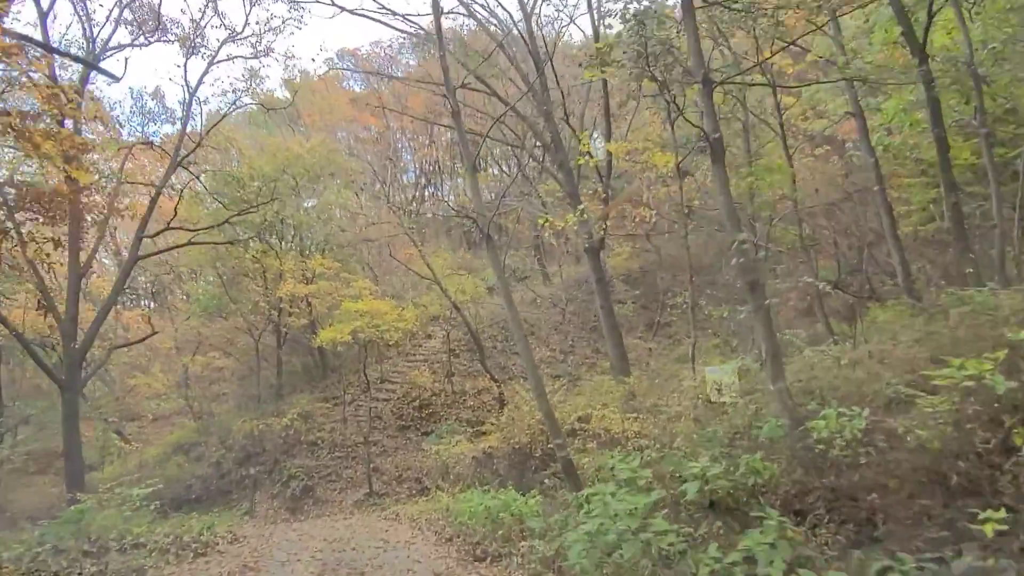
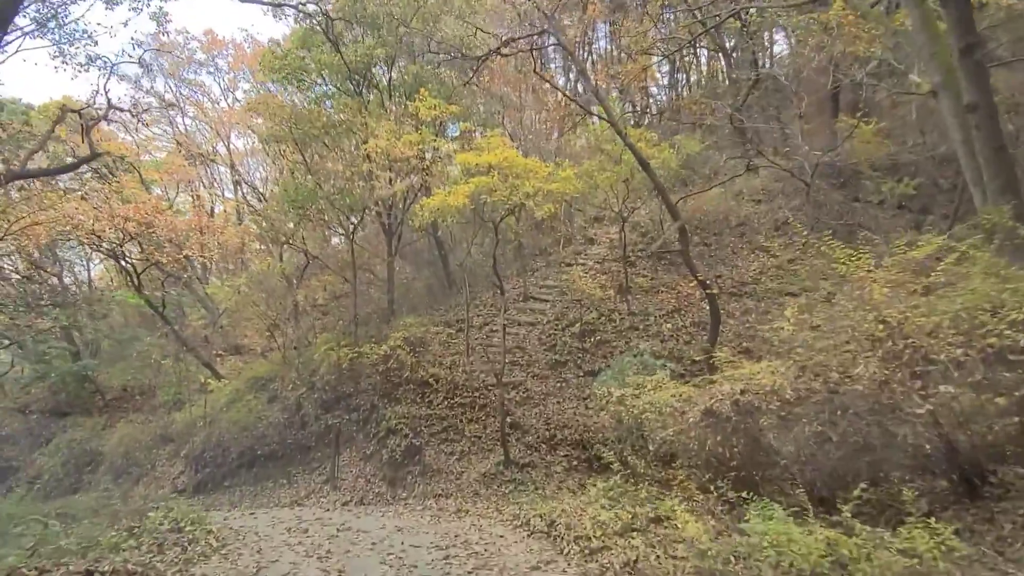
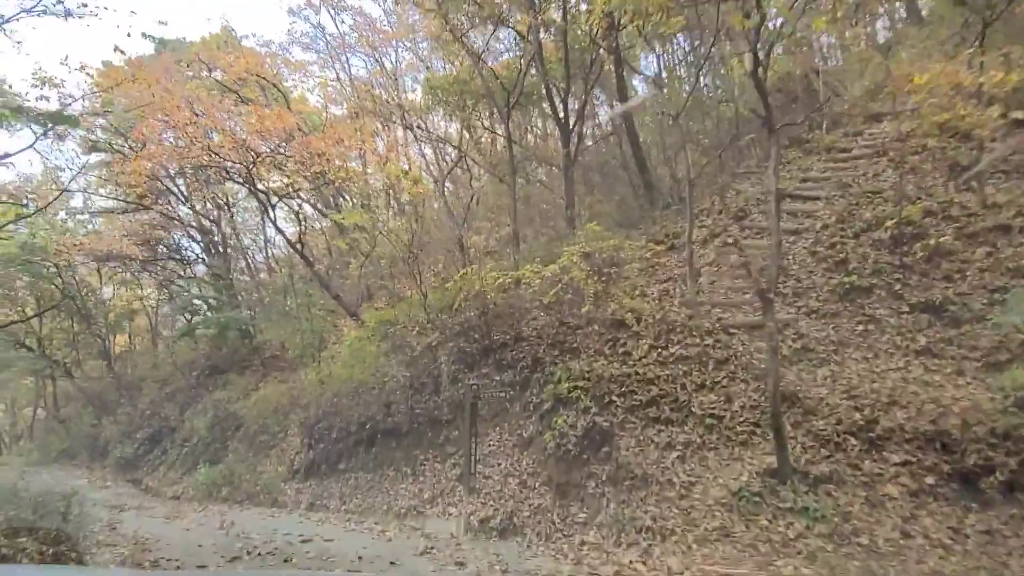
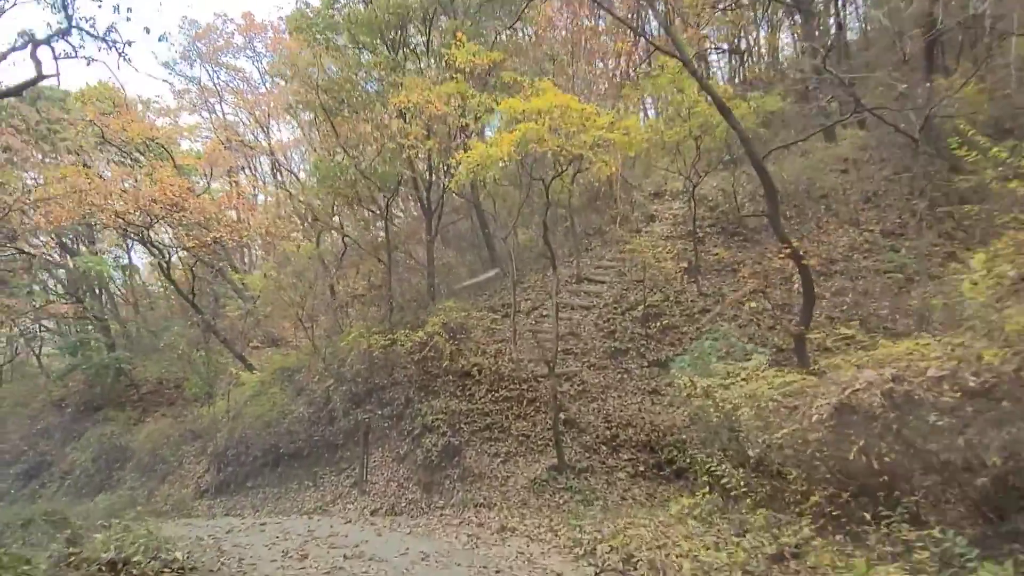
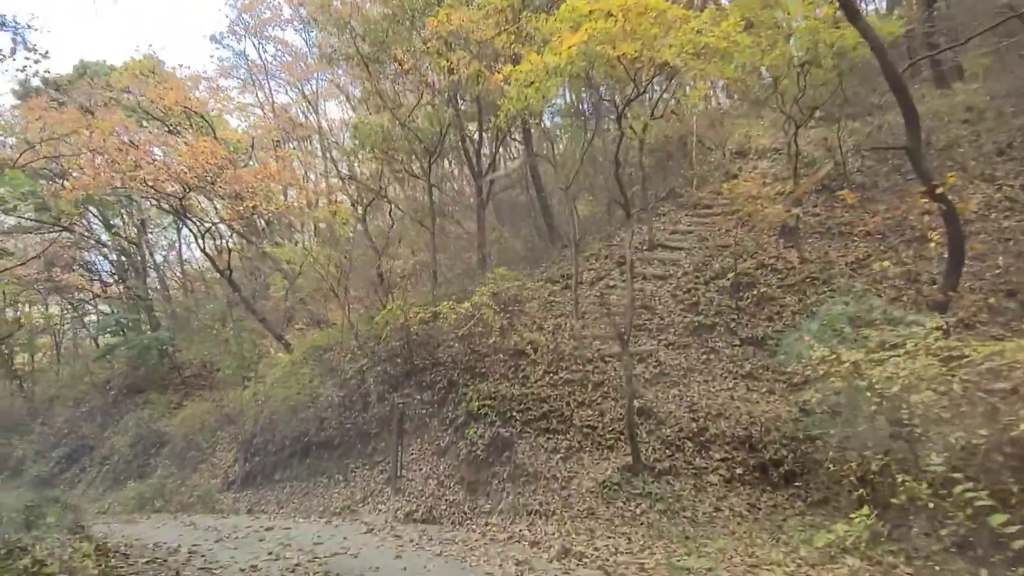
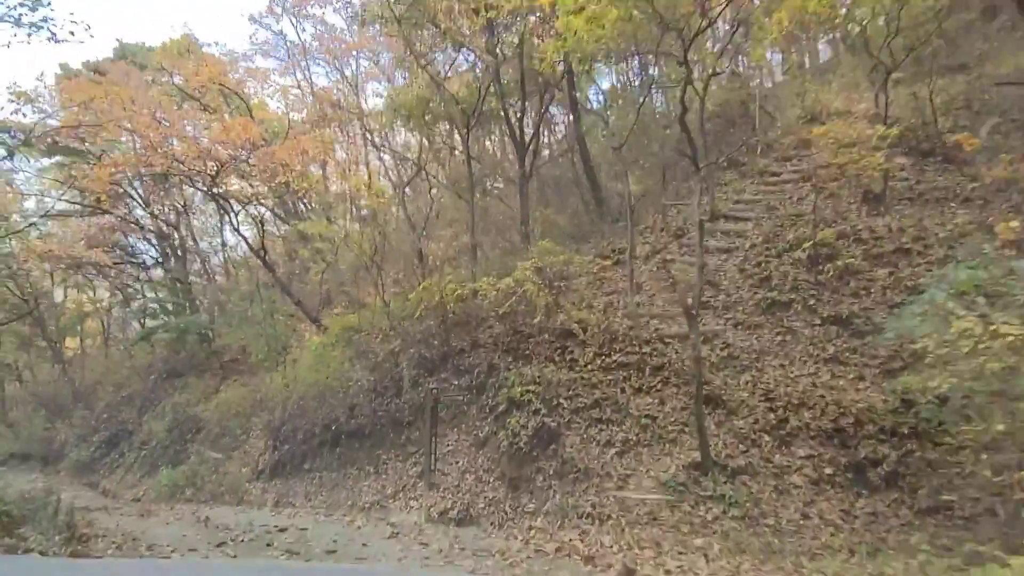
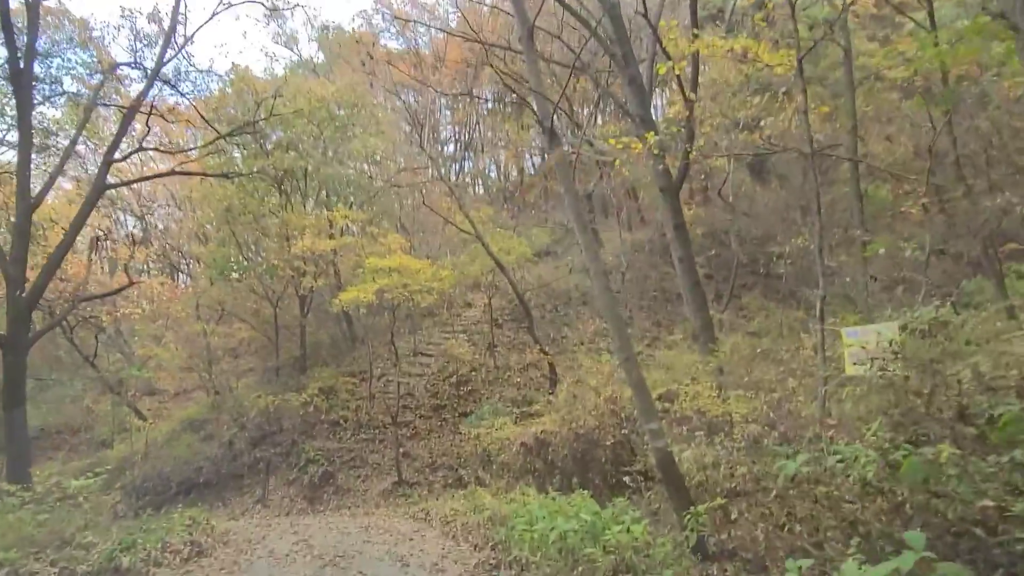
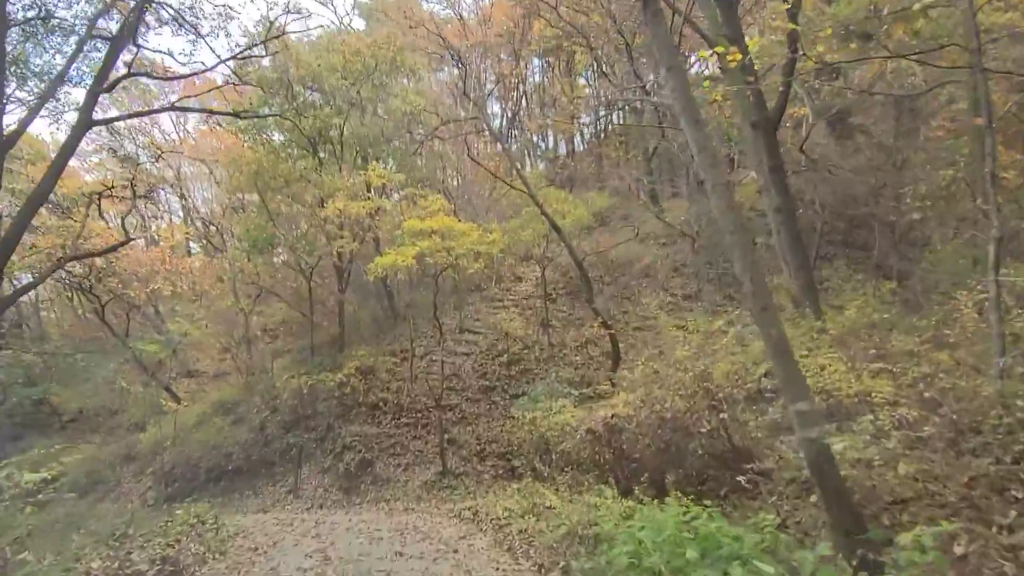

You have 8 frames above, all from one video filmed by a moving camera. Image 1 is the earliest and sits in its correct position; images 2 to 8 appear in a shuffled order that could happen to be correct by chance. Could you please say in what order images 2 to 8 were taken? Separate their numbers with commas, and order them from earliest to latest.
7, 8, 2, 4, 5, 6, 3
